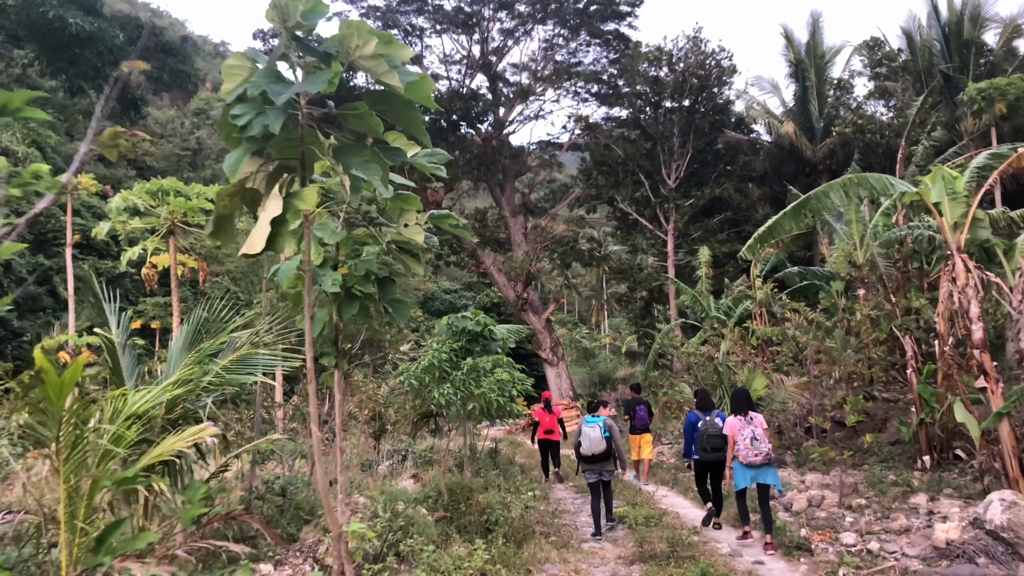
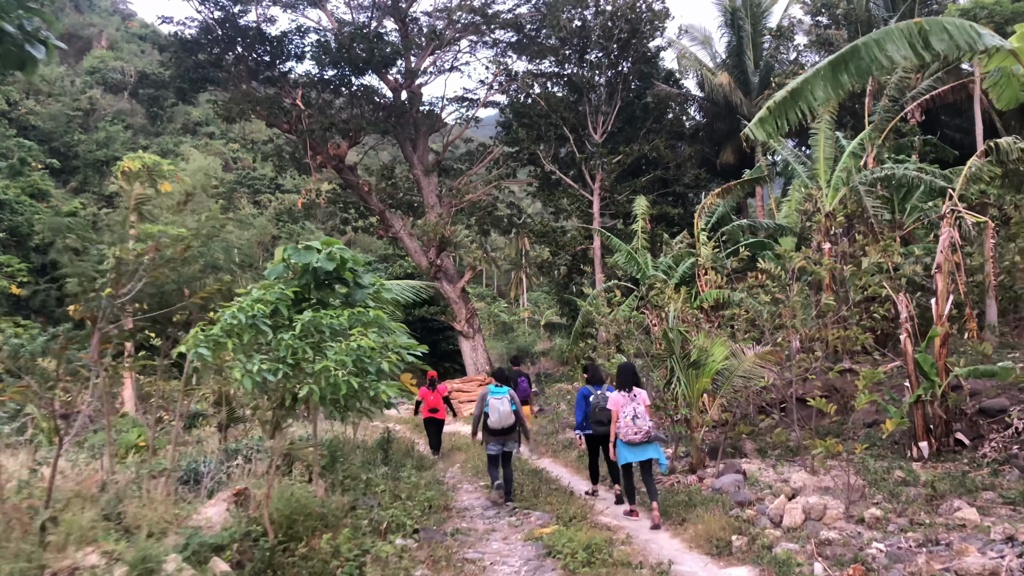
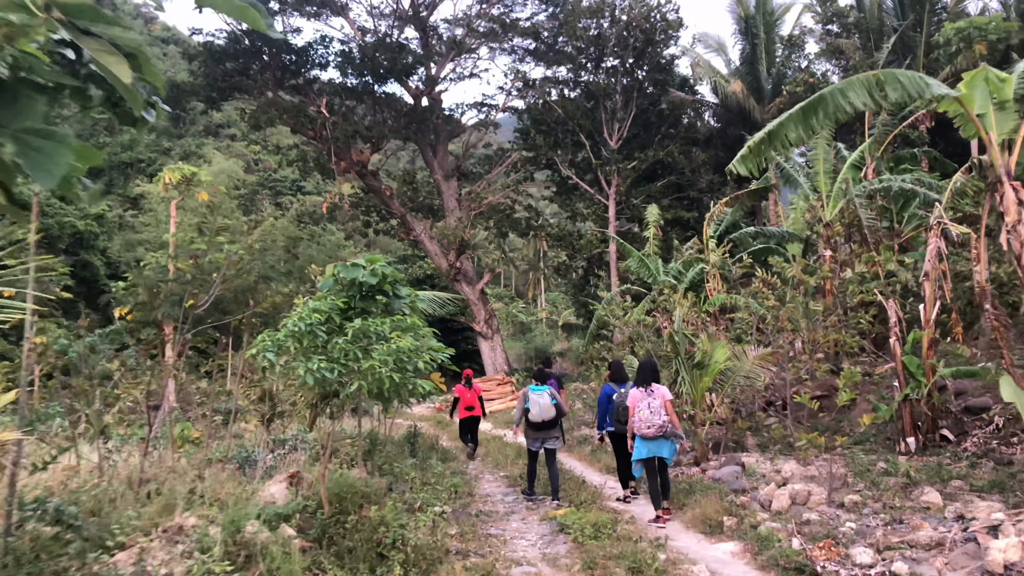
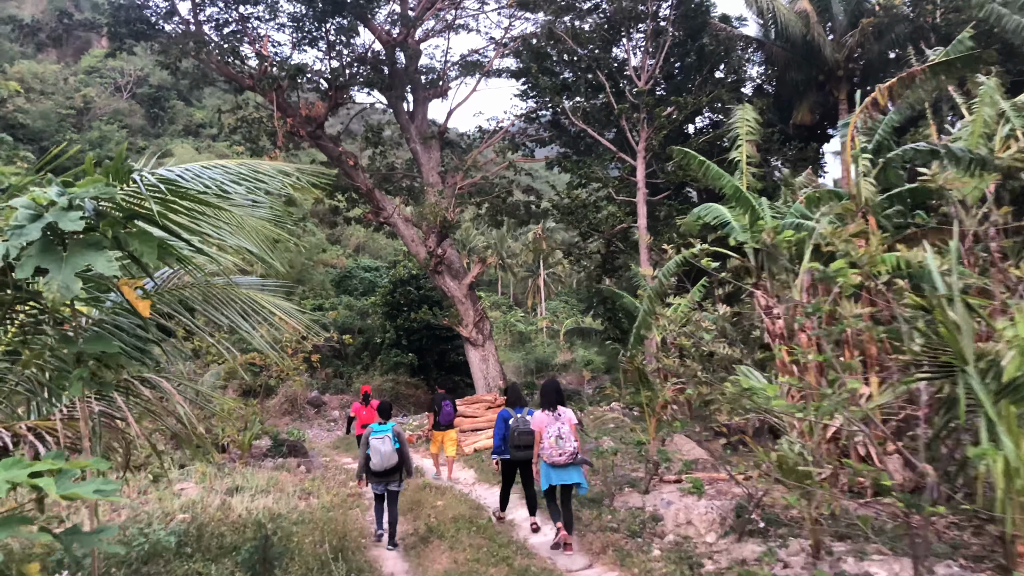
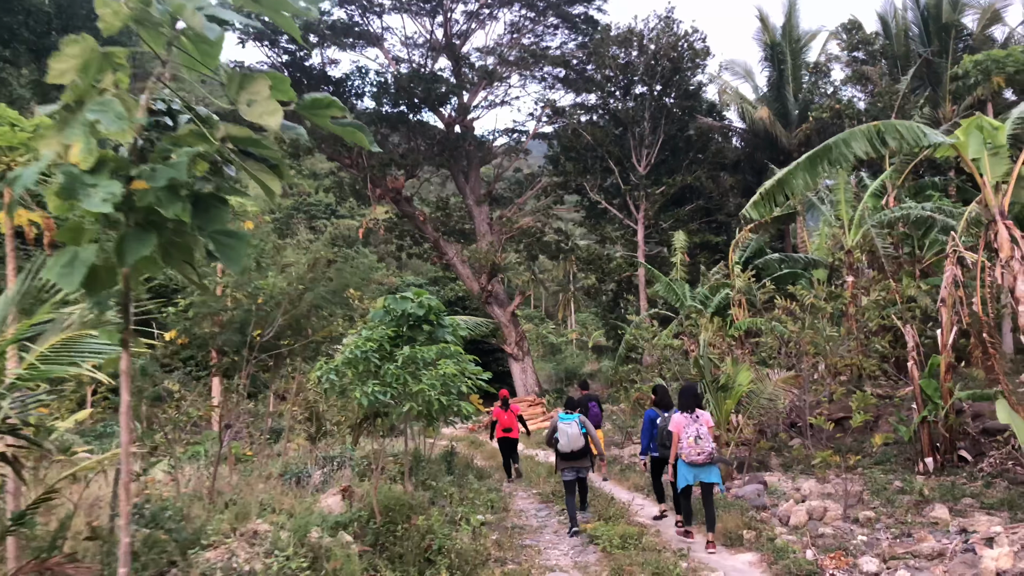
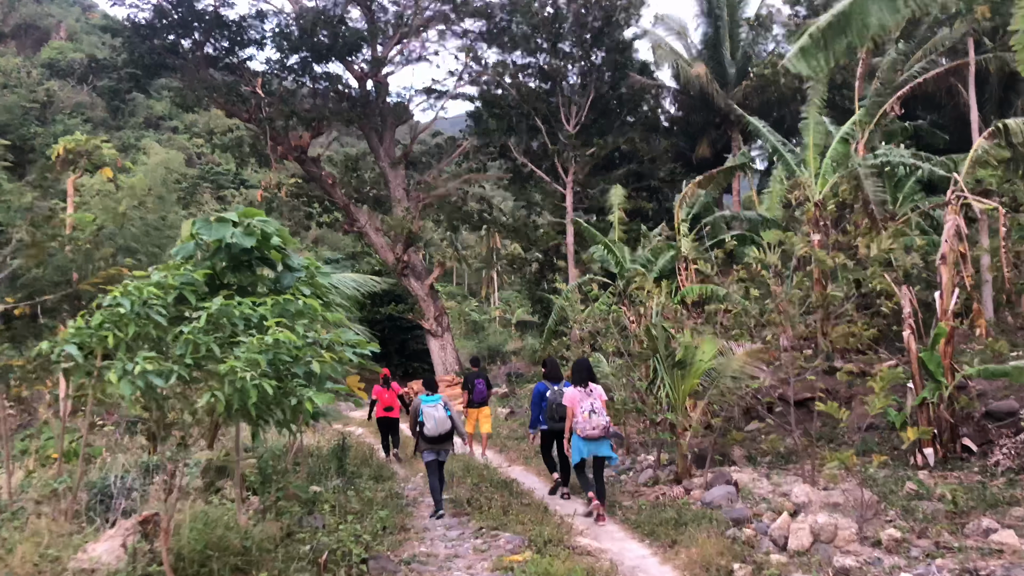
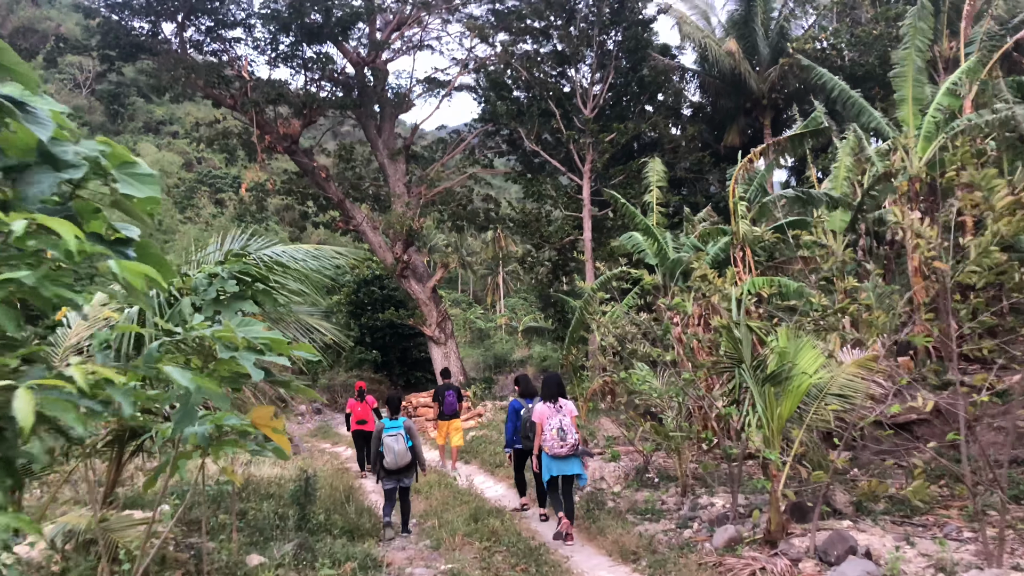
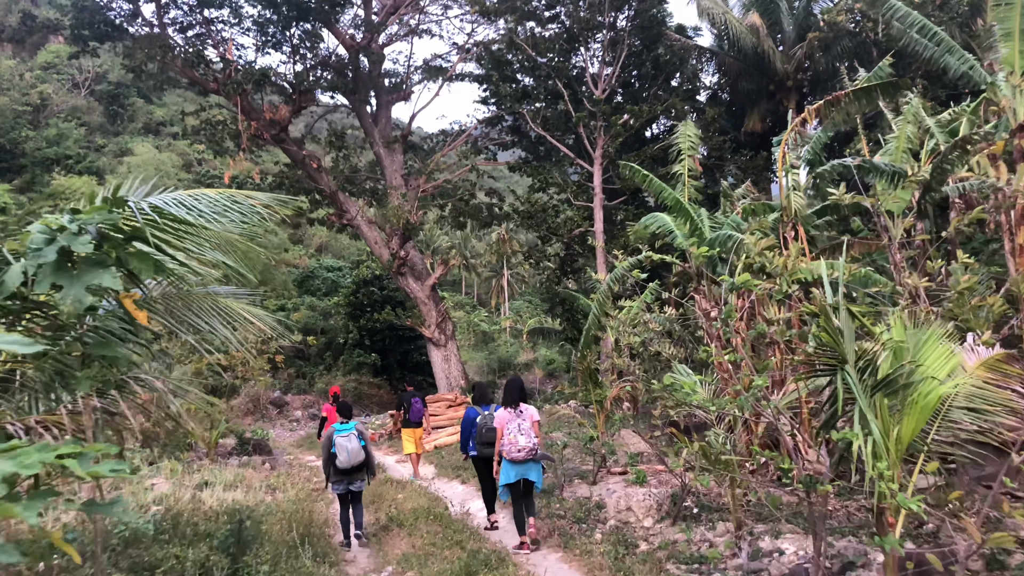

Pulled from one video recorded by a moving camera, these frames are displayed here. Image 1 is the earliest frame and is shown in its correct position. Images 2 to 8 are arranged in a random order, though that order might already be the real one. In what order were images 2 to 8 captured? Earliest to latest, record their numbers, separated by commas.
5, 3, 2, 6, 7, 8, 4
